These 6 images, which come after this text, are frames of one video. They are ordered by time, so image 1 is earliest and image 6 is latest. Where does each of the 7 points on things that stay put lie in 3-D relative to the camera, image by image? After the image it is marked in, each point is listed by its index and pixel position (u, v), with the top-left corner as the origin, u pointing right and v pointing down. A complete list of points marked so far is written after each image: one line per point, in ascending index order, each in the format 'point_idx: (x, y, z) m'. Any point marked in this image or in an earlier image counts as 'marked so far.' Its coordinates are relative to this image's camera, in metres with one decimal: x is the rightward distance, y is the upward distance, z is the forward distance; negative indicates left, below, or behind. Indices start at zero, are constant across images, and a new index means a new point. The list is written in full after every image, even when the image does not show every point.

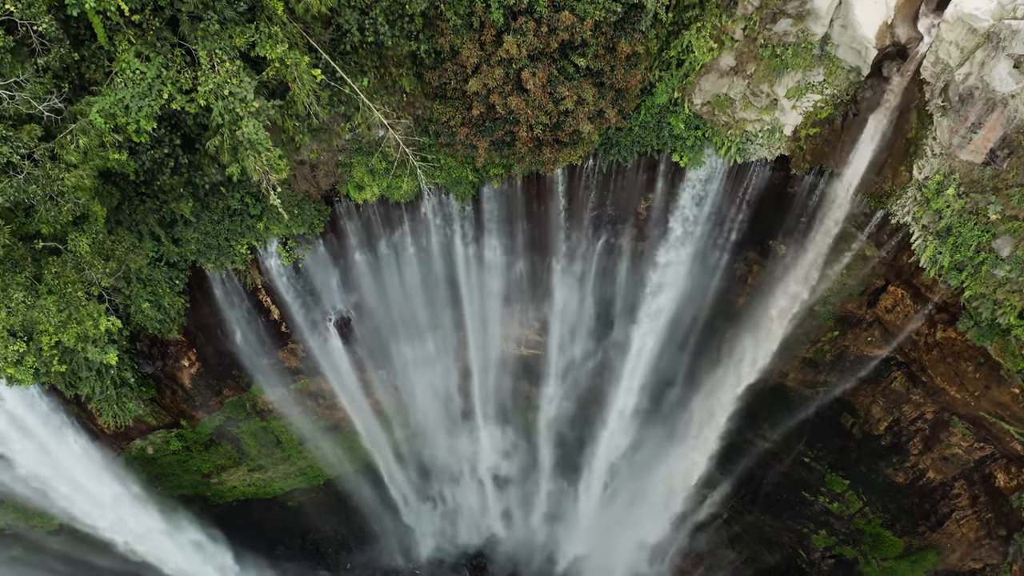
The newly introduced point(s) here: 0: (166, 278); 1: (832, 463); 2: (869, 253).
0: (-5.8, +0.3, +9.9) m
1: (+6.5, -3.8, +12.3) m
2: (+5.8, +0.5, +9.9) m
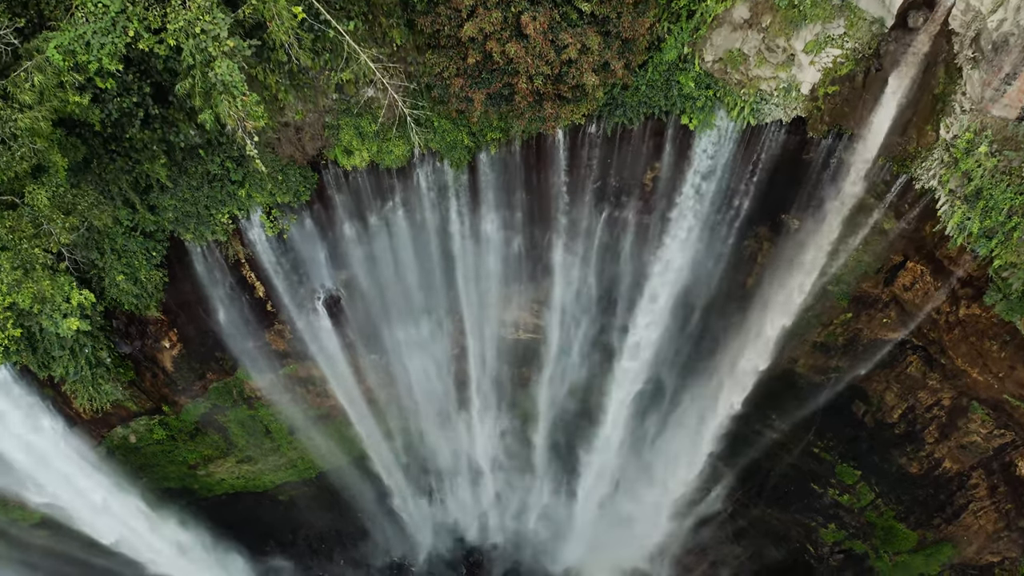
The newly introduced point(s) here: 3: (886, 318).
0: (-5.8, +0.7, +9.3) m
1: (+6.5, -3.4, +11.8) m
2: (+5.8, +0.9, +9.3) m
3: (+6.3, -0.6, +10.1) m
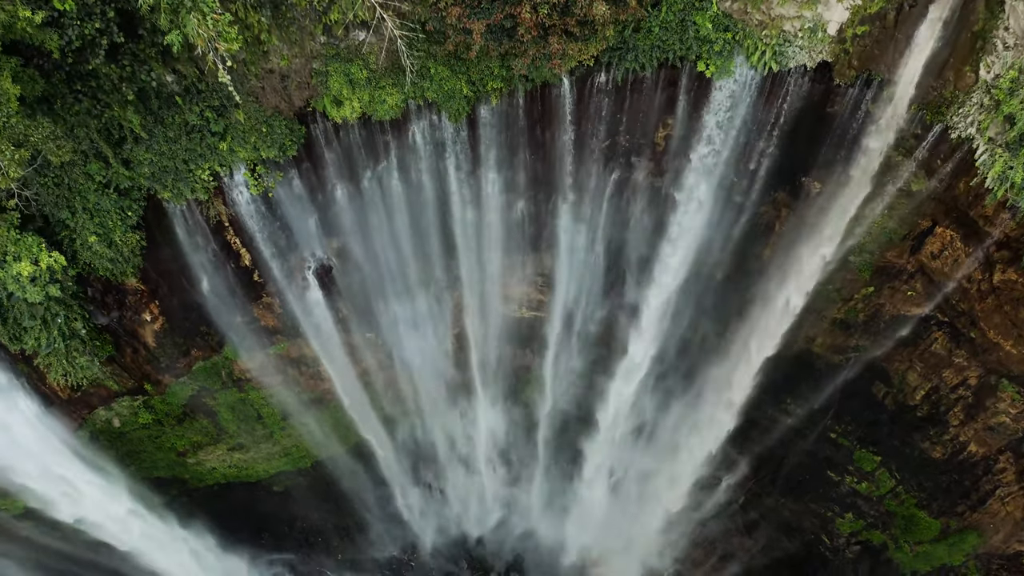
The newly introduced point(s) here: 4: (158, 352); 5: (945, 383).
0: (-5.8, +1.2, +8.7) m
1: (+6.5, -2.8, +11.1) m
2: (+5.8, +1.5, +8.7) m
3: (+6.3, -0.1, +9.5) m
4: (-6.2, -1.1, +10.5) m
5: (+7.2, -1.6, +9.9) m
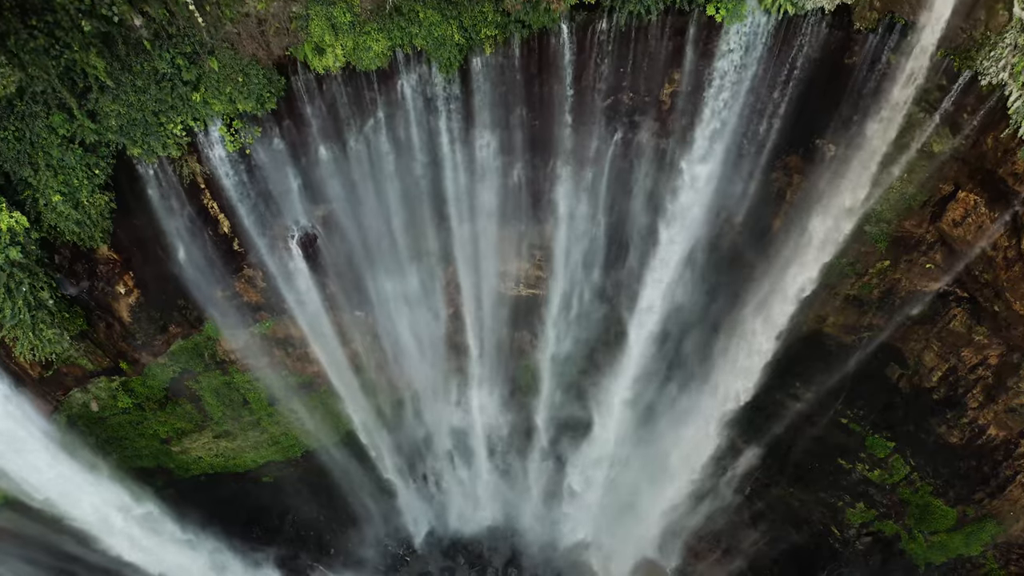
0: (-5.9, +1.7, +8.1) m
1: (+6.5, -2.4, +10.6) m
2: (+5.8, +2.0, +8.1) m
3: (+6.2, +0.4, +8.9) m
4: (-6.3, -0.7, +9.9) m
5: (+7.1, -1.1, +9.4) m
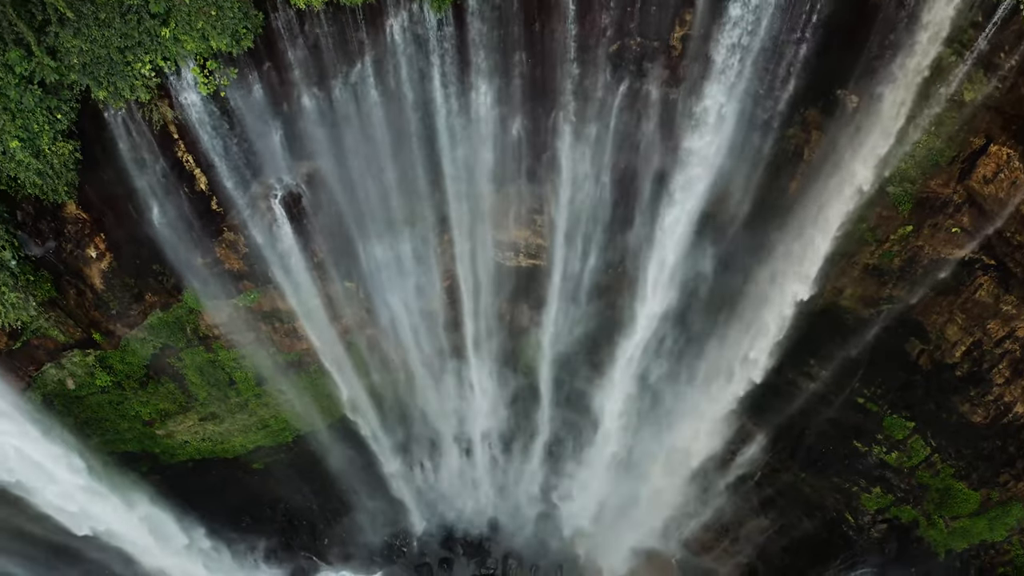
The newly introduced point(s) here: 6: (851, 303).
0: (-5.9, +2.2, +7.5) m
1: (+6.4, -1.8, +9.9) m
2: (+5.8, +2.5, +7.5) m
3: (+6.2, +1.0, +8.3) m
4: (-6.3, -0.1, +9.3) m
5: (+7.1, -0.6, +8.7) m
6: (+5.5, -0.1, +9.6) m
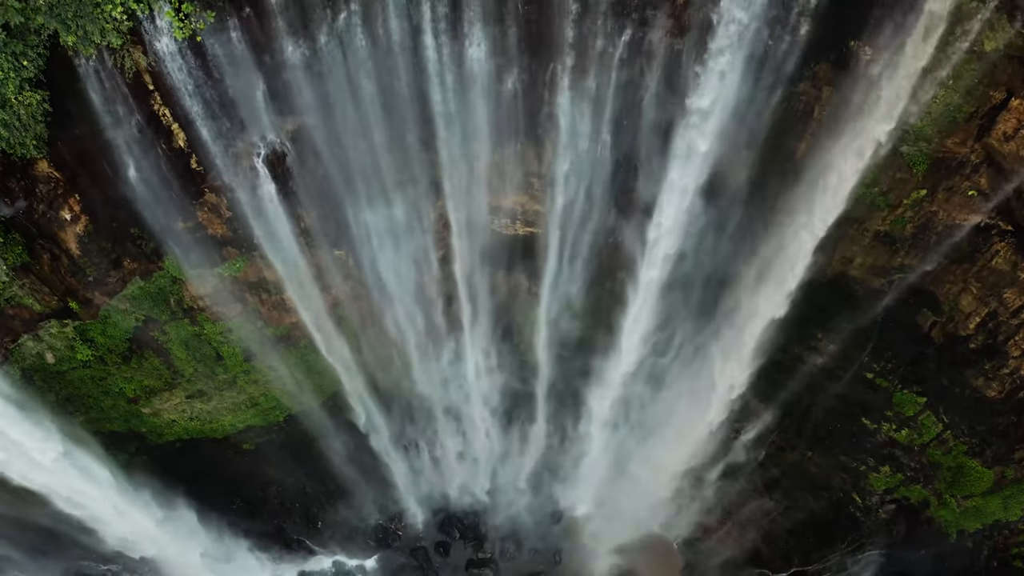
0: (-5.9, +2.7, +7.0) m
1: (+6.4, -1.3, +9.5) m
2: (+5.7, +3.0, +7.1) m
3: (+6.2, +1.5, +7.9) m
4: (-6.3, +0.4, +8.8) m
5: (+7.1, -0.1, +8.3) m
6: (+5.5, +0.4, +9.2) m
